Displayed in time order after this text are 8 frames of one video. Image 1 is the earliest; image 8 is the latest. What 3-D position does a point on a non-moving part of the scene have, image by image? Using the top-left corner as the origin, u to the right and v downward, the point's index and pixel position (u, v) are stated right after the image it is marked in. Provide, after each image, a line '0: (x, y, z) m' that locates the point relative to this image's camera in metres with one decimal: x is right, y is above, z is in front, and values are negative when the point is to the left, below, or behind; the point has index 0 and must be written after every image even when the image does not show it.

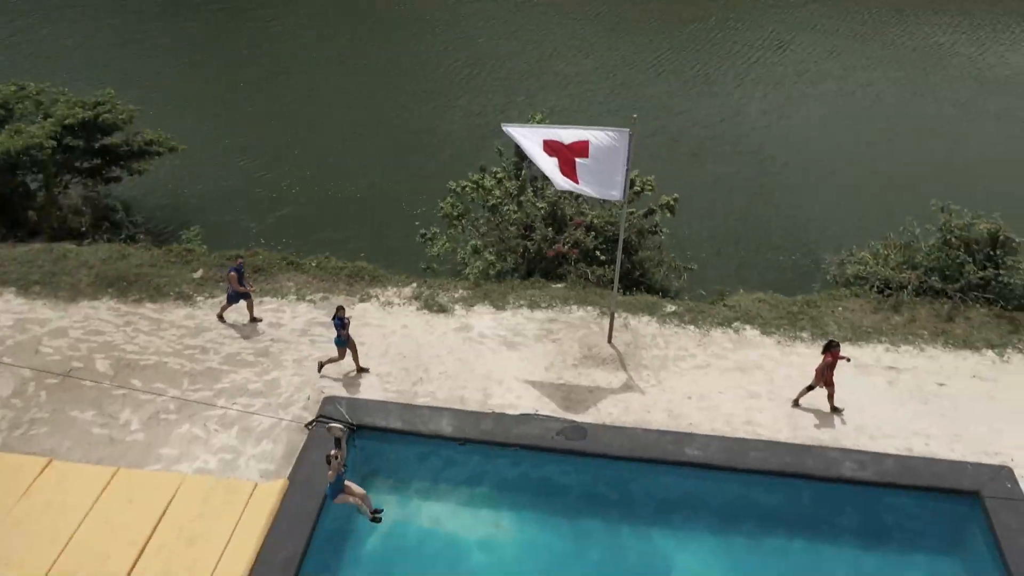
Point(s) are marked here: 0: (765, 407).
0: (+3.5, -1.6, +11.0) m
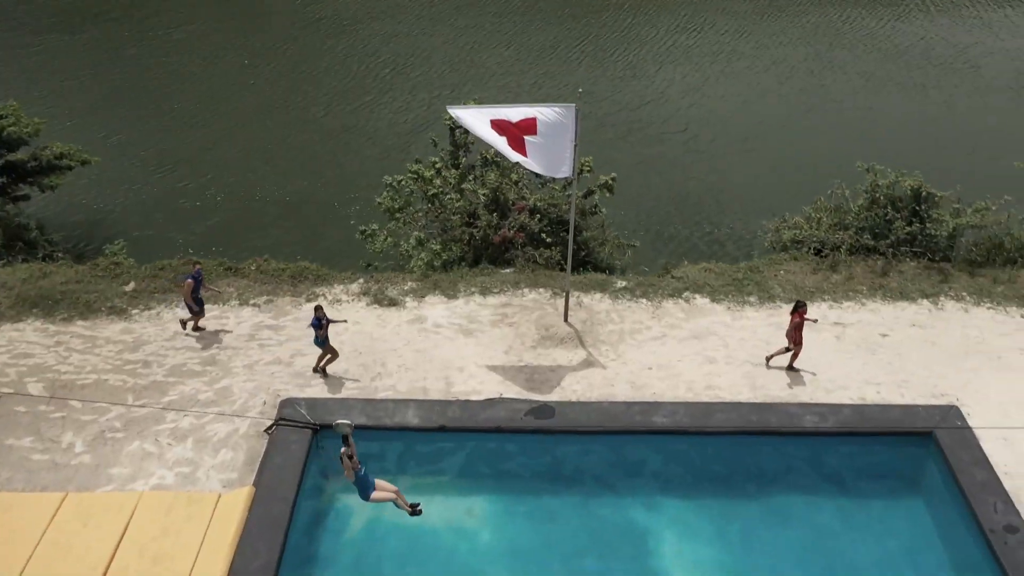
0: (+3.0, -1.2, +11.2) m
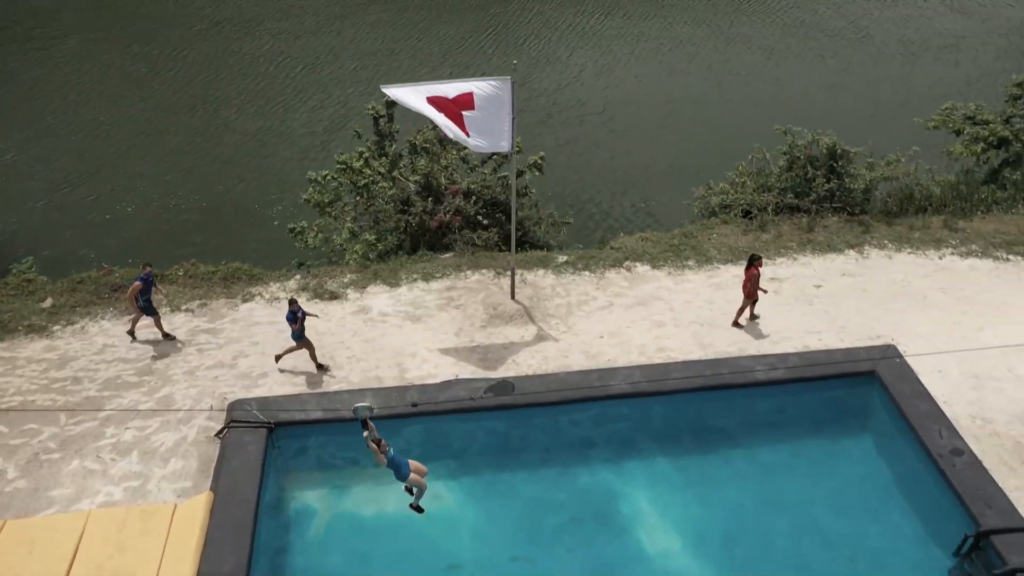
0: (+2.3, -0.6, +11.4) m
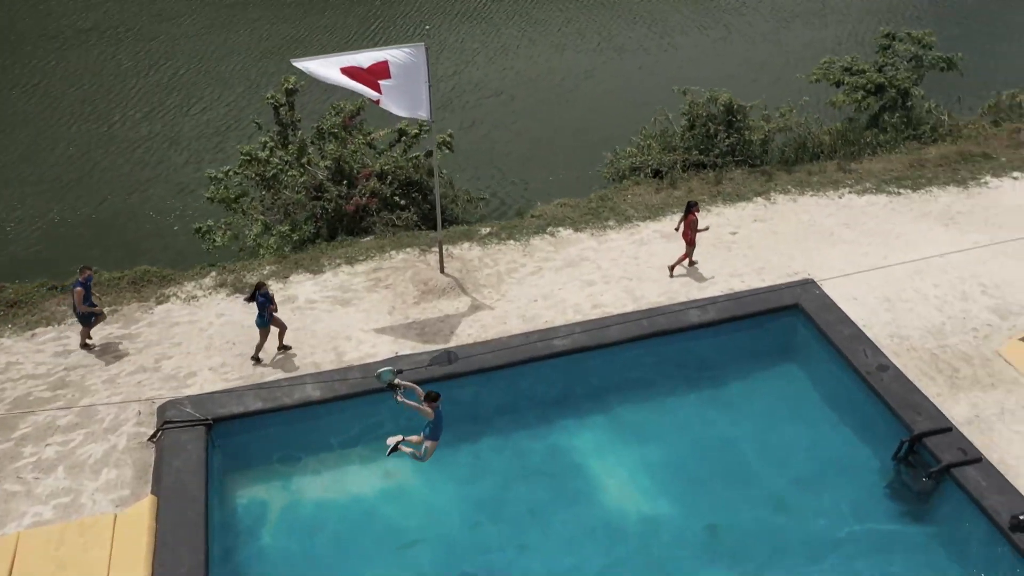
0: (+1.3, 0.0, +11.5) m
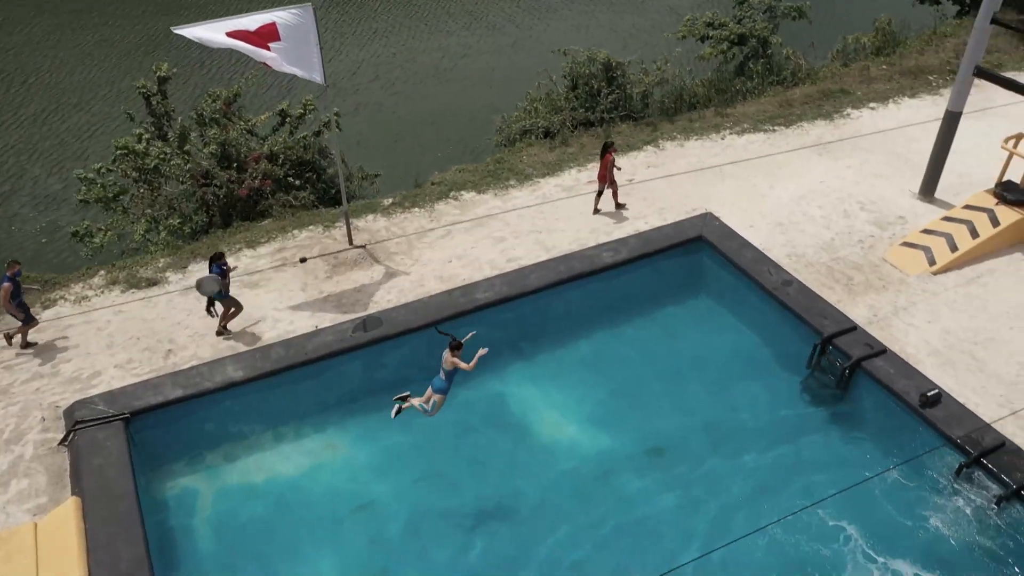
0: (+0.1, +0.6, +11.6) m
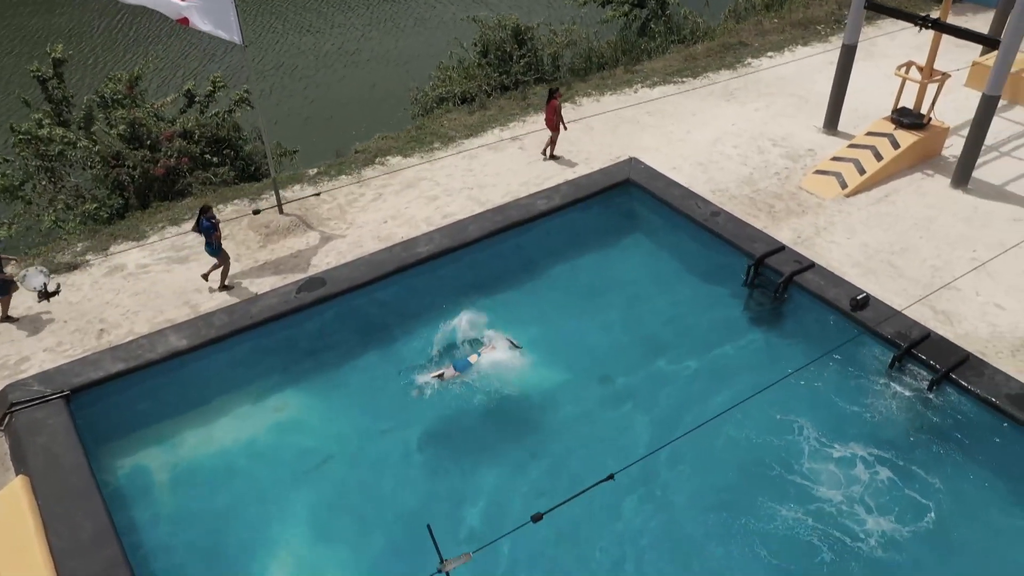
0: (-0.9, +1.3, +11.6) m
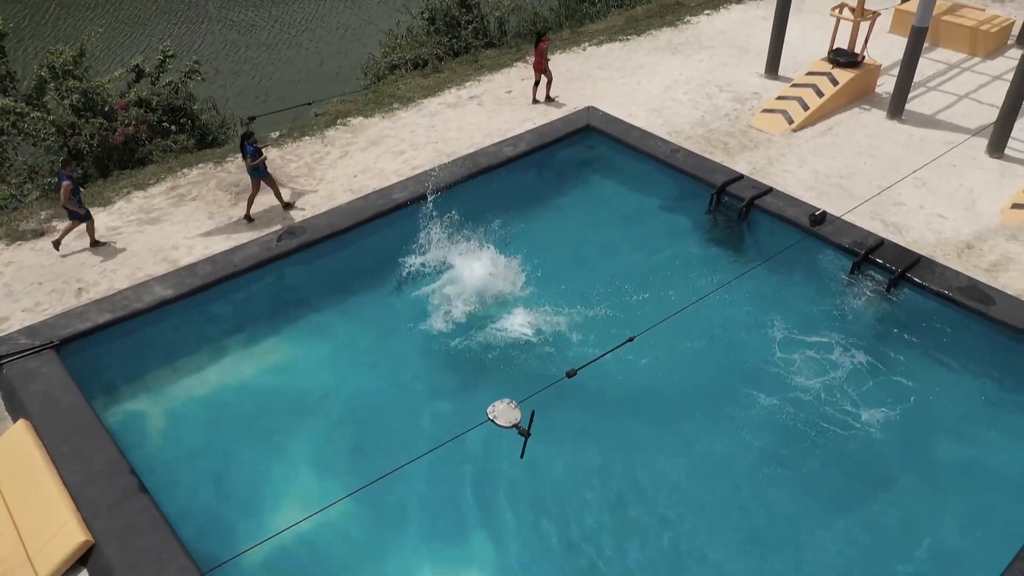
0: (-1.4, +2.0, +11.8) m
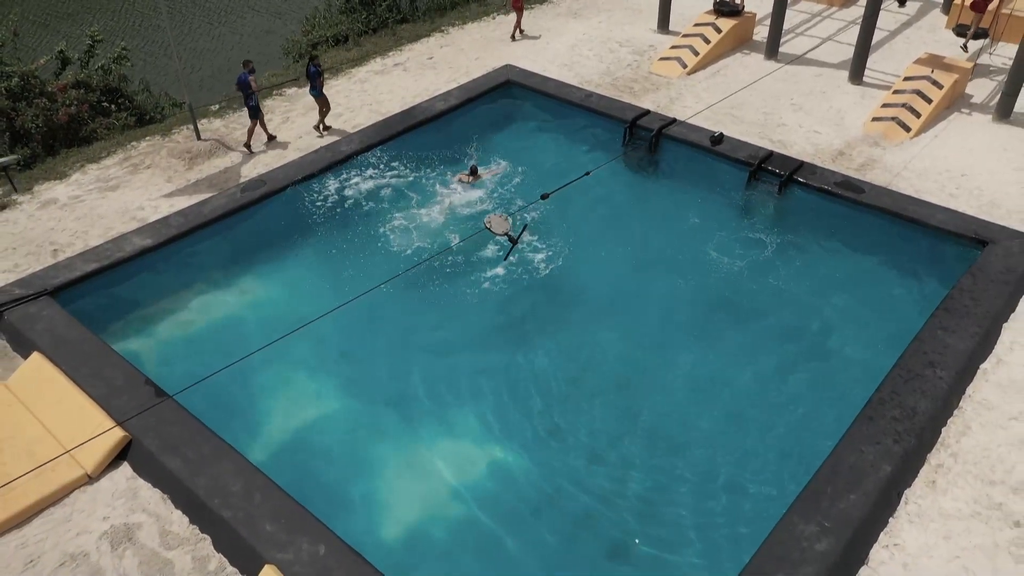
0: (-2.5, +2.8, +12.8) m
